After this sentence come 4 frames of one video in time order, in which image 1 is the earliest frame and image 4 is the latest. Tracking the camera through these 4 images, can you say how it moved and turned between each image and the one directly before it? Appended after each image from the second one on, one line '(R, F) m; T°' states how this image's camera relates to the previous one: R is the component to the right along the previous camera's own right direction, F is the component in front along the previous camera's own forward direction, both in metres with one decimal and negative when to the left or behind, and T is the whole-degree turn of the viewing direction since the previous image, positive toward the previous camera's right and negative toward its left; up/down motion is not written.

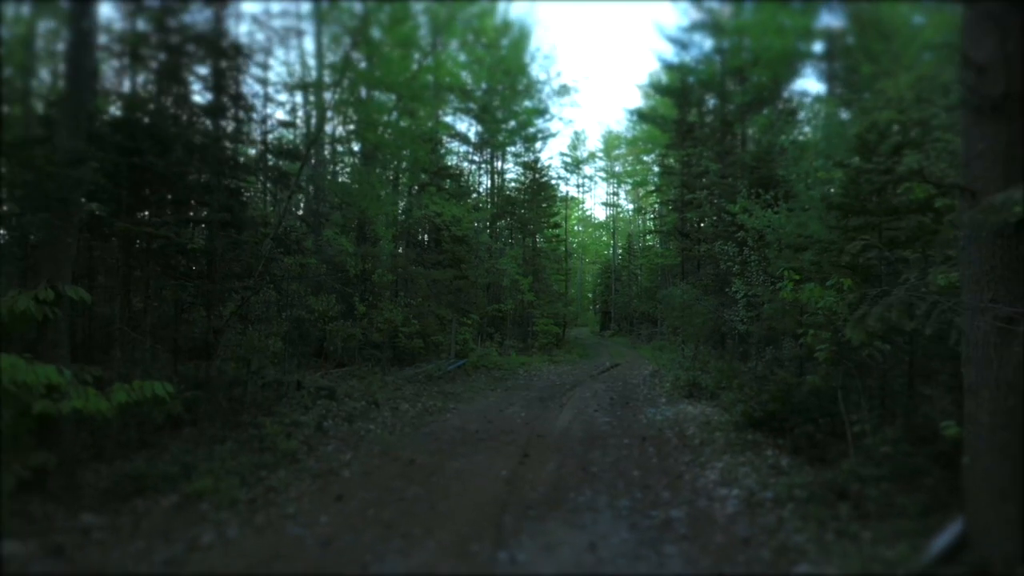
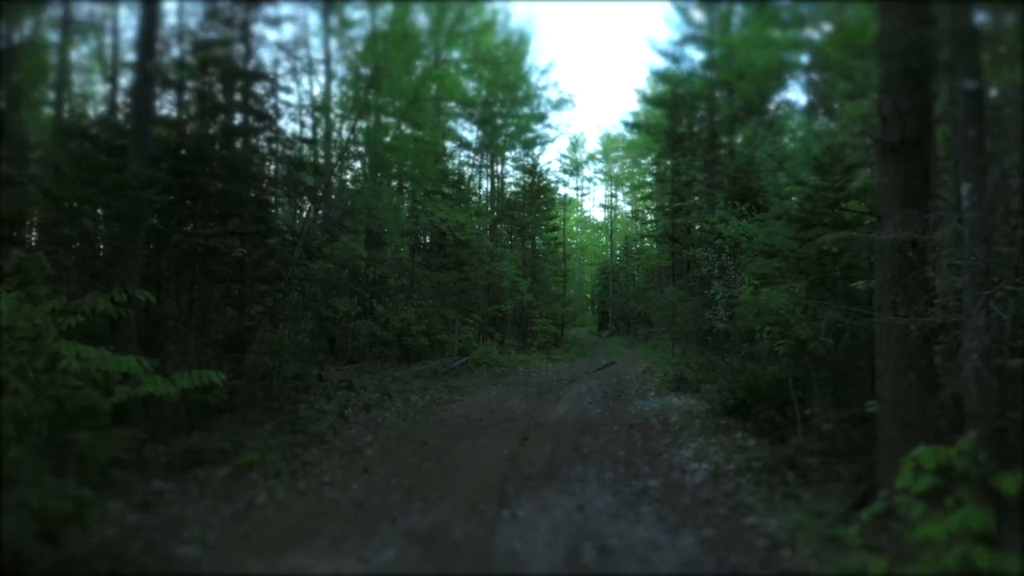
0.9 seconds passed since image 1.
(0.0, -1.2) m; 0°
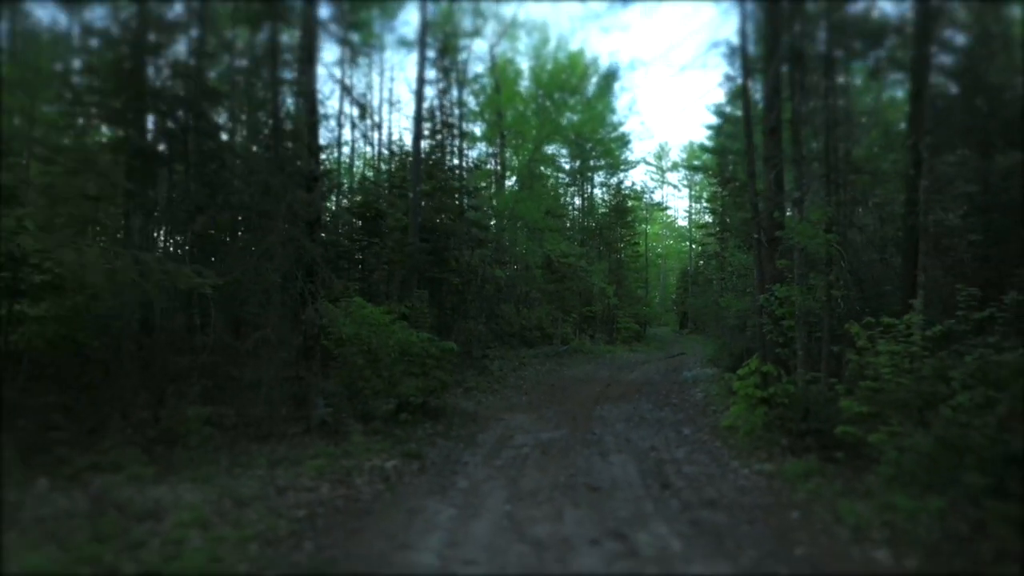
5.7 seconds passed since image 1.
(0.0, -7.9) m; -6°
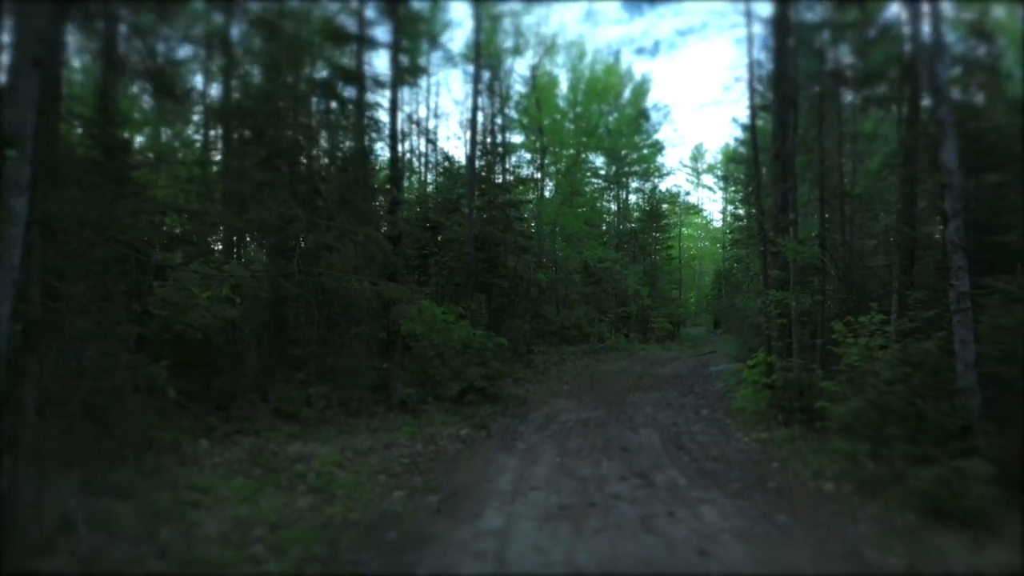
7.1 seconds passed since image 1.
(-0.2, -2.4) m; -2°
